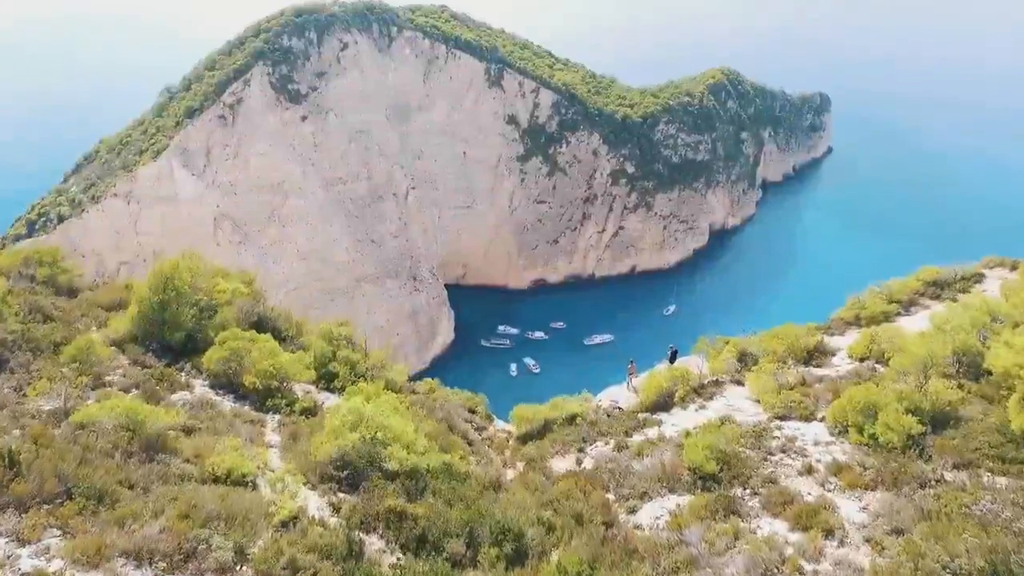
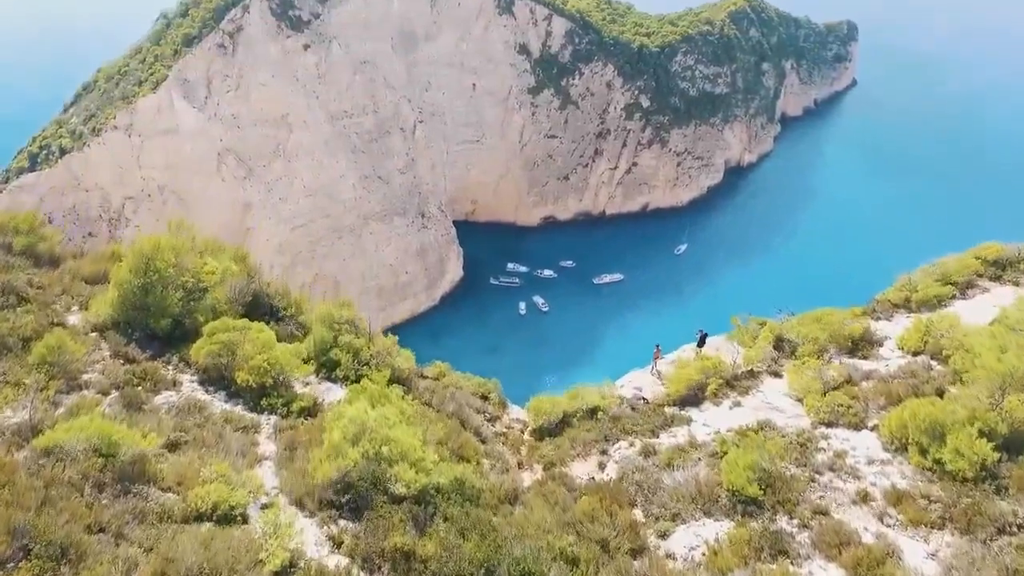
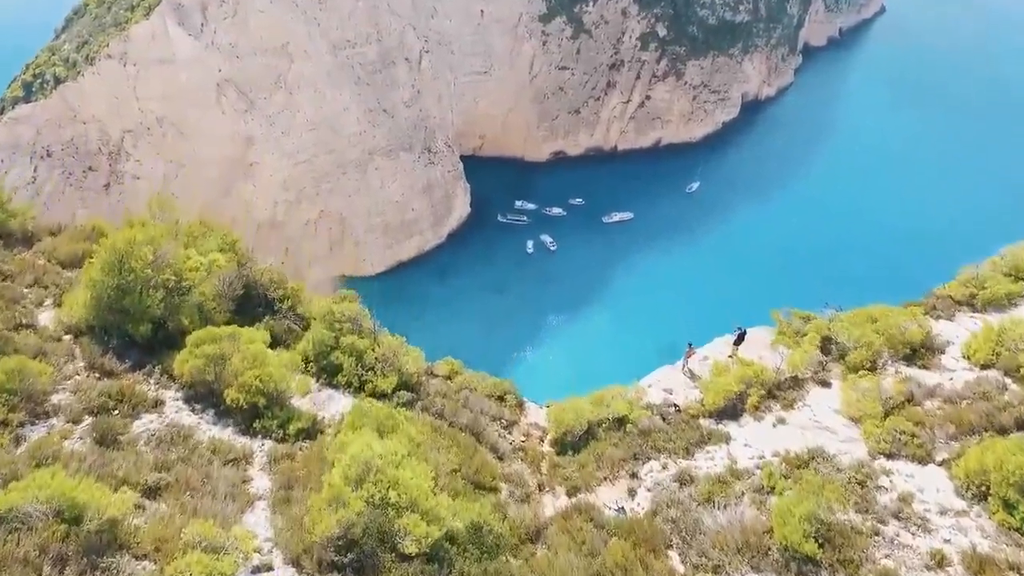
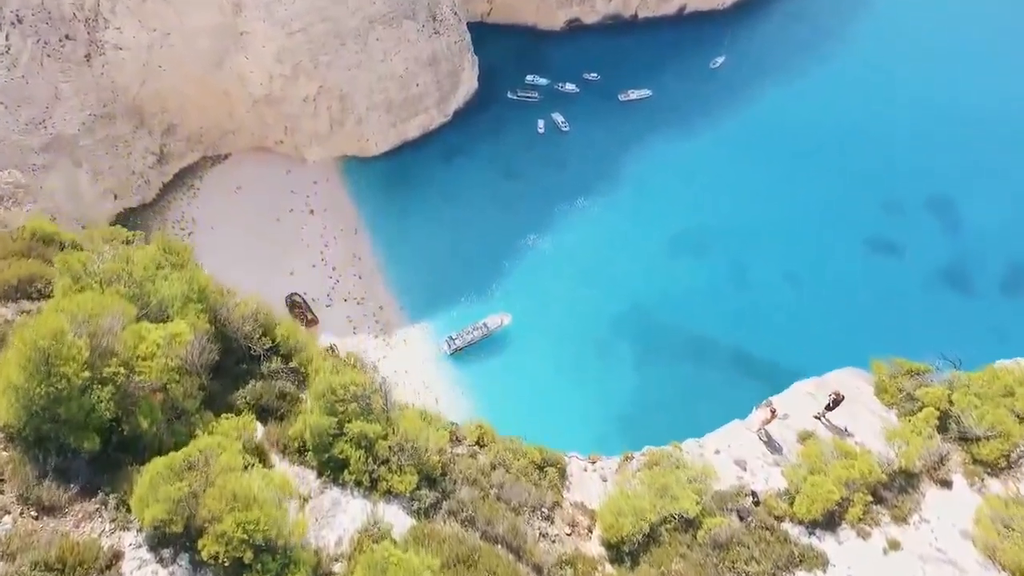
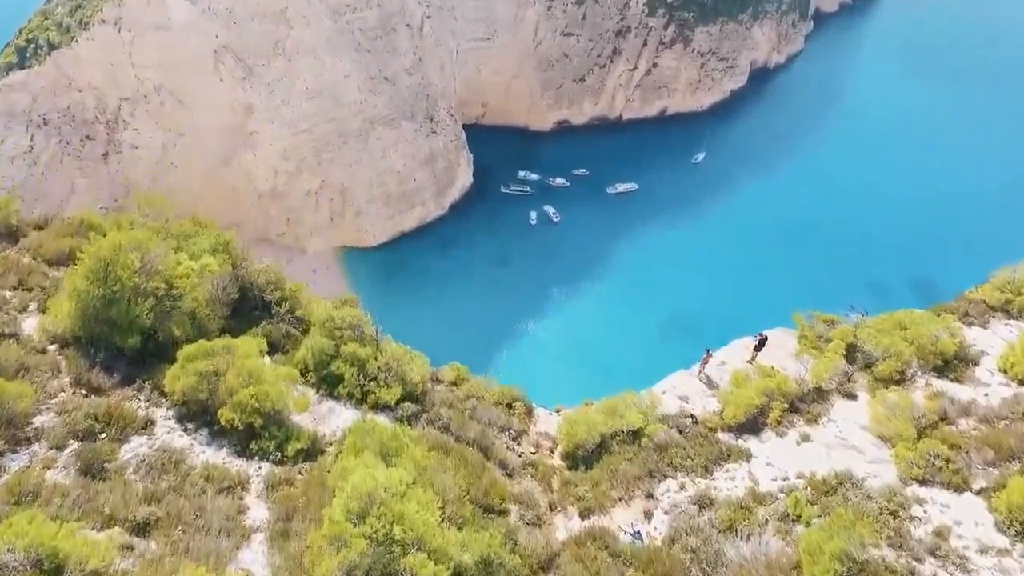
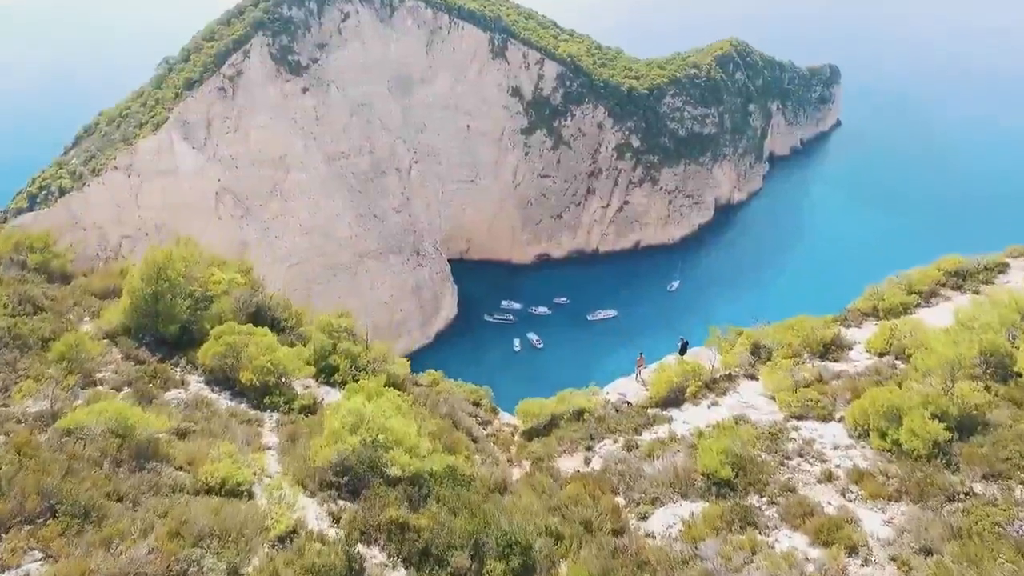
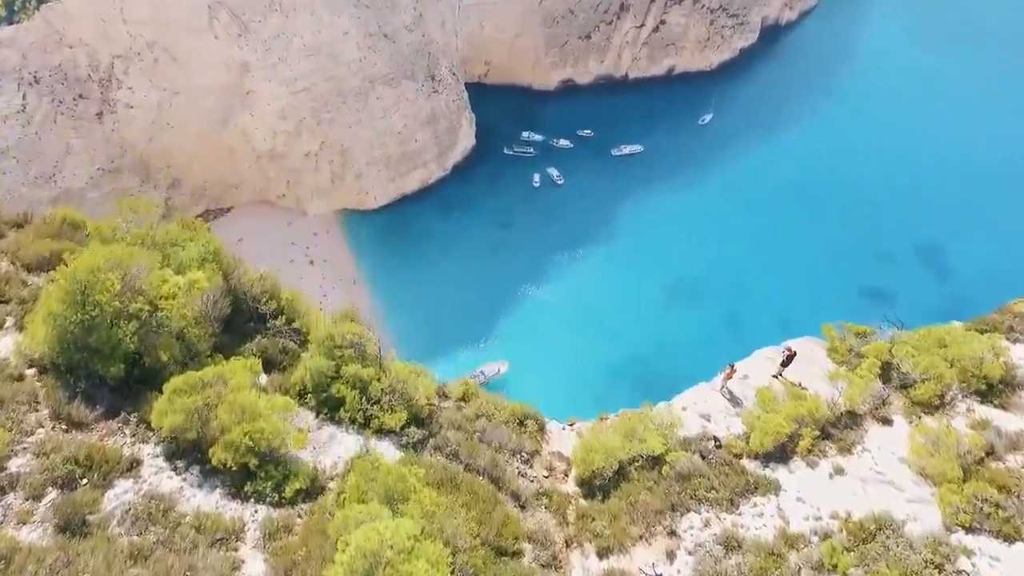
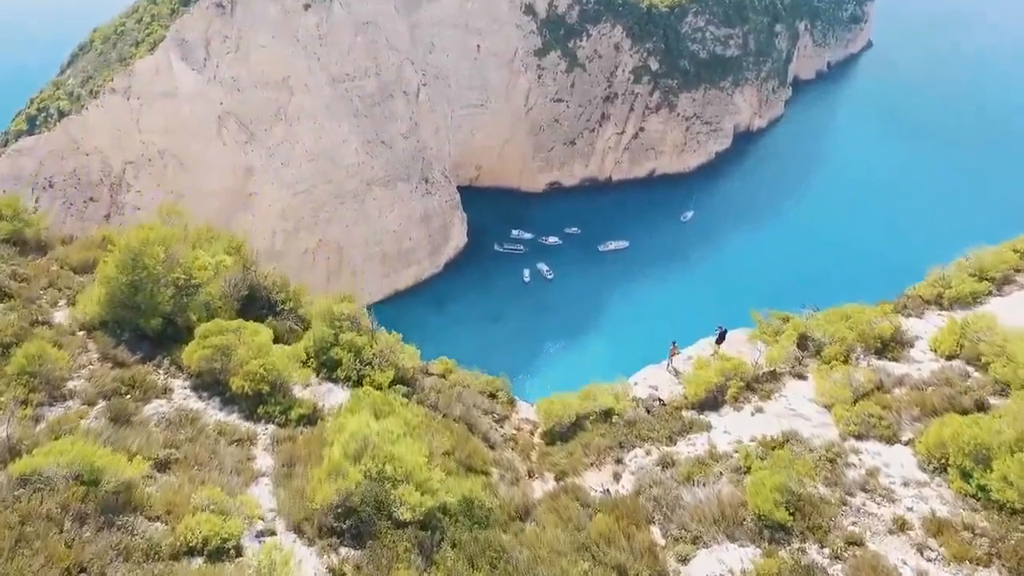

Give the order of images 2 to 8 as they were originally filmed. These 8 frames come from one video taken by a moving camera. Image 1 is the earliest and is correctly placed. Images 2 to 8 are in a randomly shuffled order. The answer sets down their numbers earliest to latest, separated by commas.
6, 2, 8, 3, 5, 7, 4
